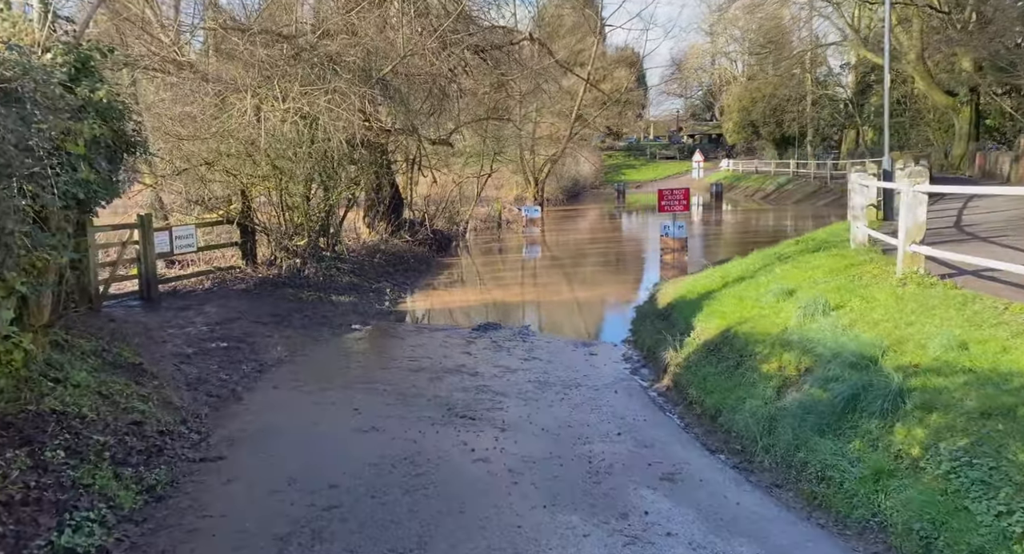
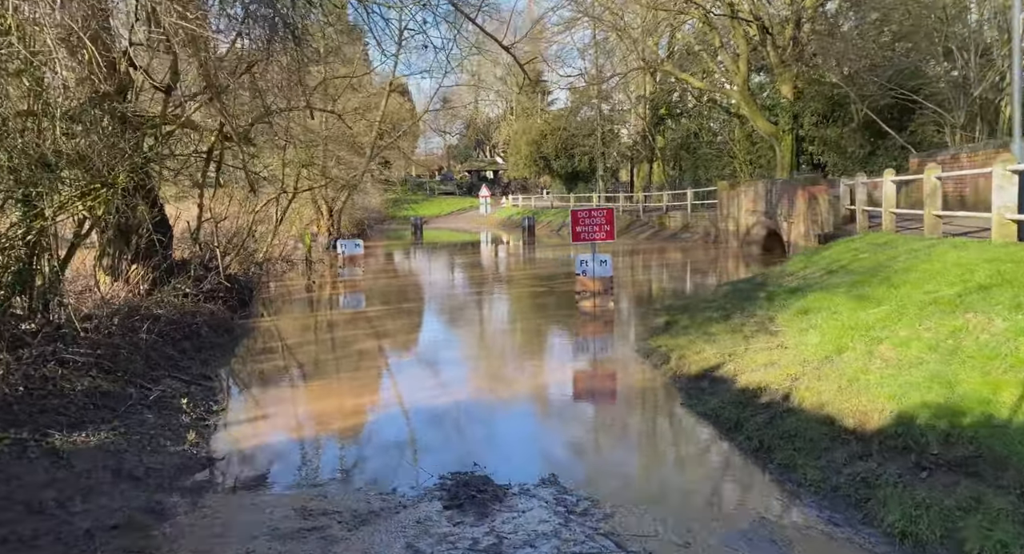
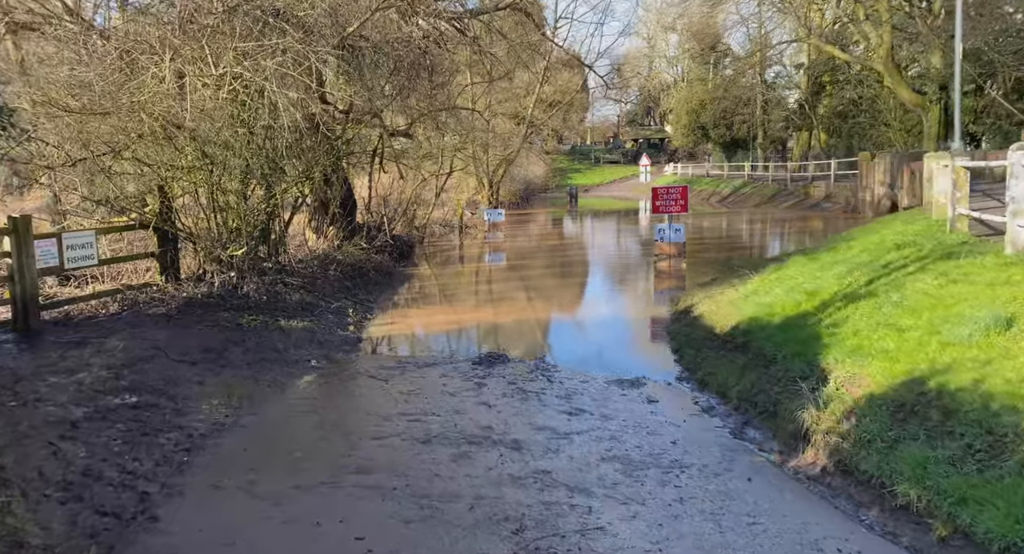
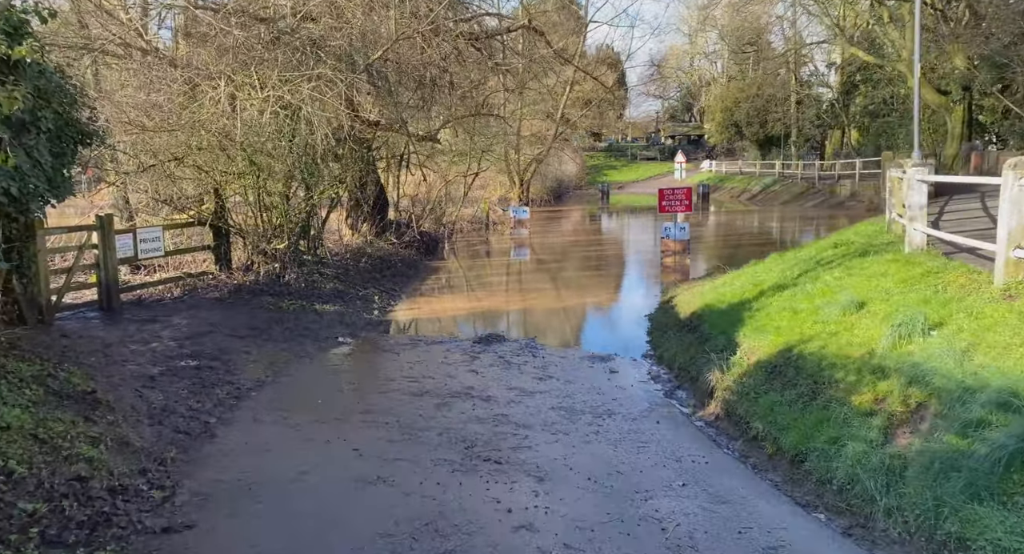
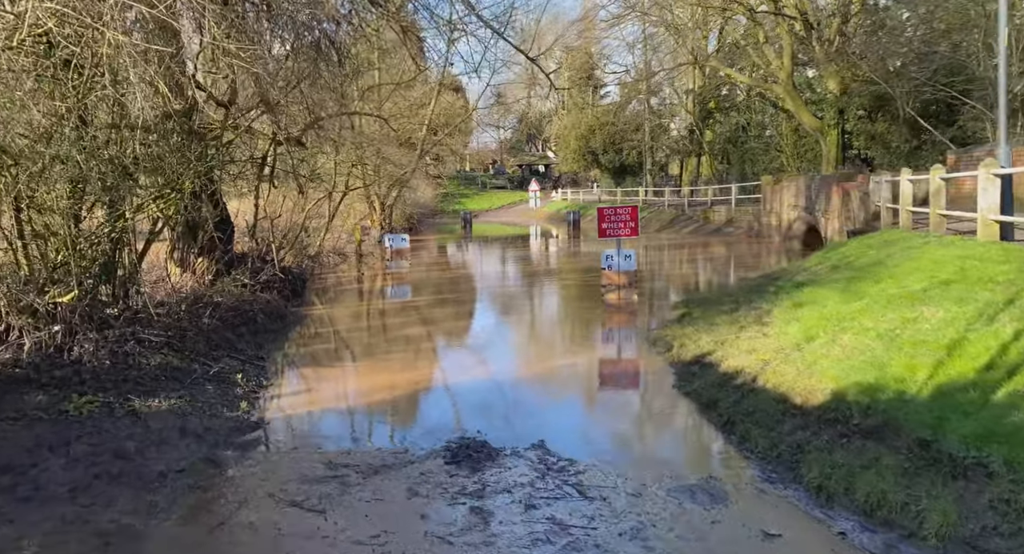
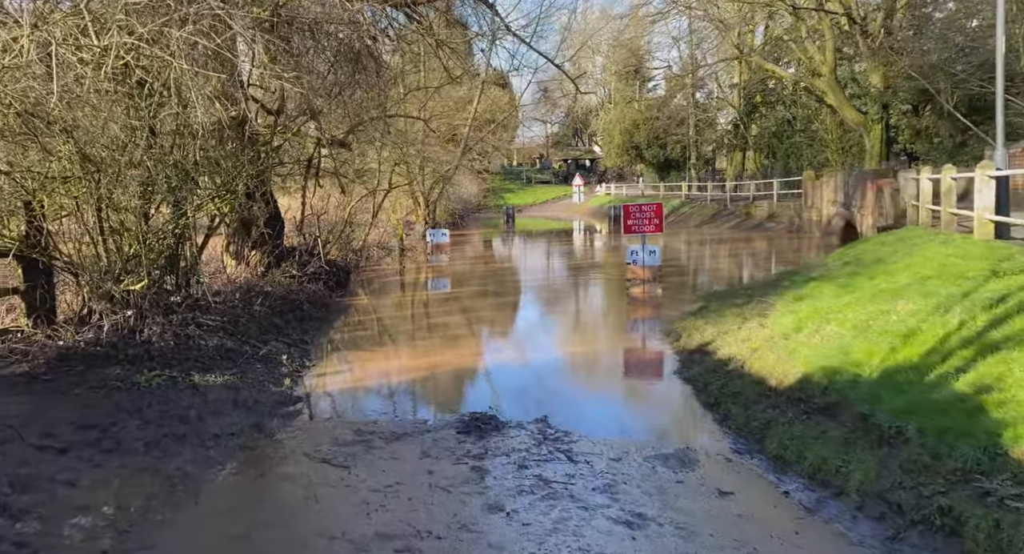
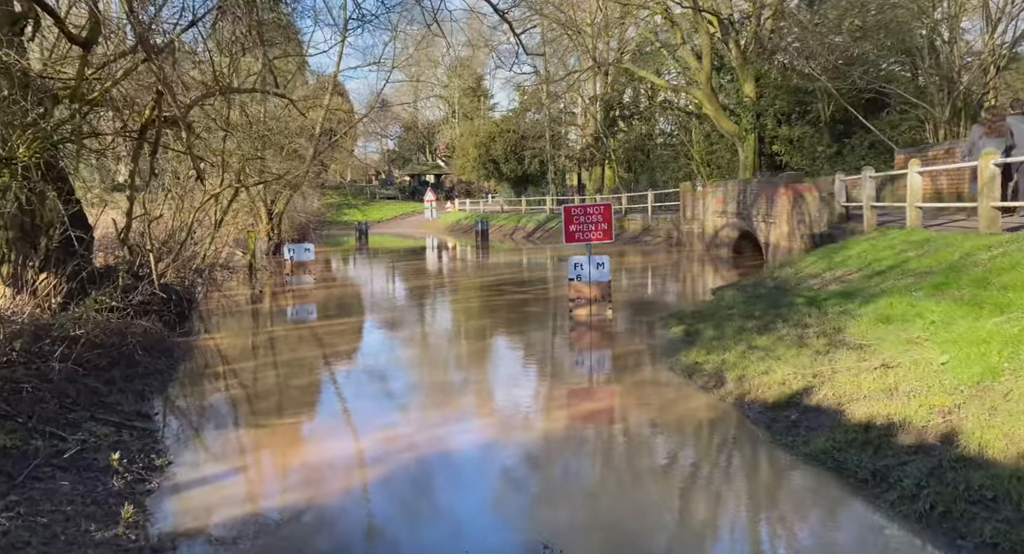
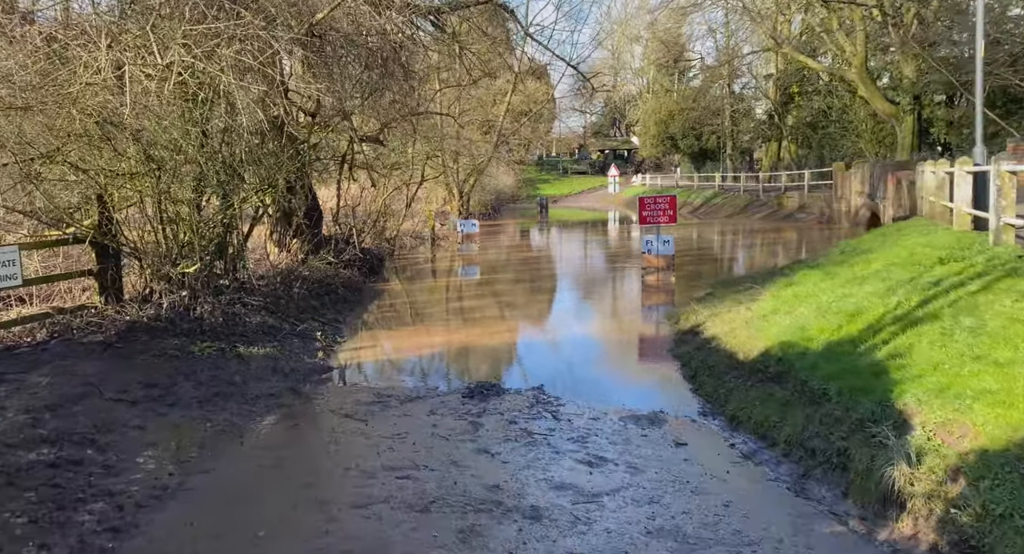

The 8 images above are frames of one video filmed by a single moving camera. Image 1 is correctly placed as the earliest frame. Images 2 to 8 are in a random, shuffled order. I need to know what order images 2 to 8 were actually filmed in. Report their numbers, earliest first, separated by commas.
4, 3, 8, 6, 5, 2, 7
